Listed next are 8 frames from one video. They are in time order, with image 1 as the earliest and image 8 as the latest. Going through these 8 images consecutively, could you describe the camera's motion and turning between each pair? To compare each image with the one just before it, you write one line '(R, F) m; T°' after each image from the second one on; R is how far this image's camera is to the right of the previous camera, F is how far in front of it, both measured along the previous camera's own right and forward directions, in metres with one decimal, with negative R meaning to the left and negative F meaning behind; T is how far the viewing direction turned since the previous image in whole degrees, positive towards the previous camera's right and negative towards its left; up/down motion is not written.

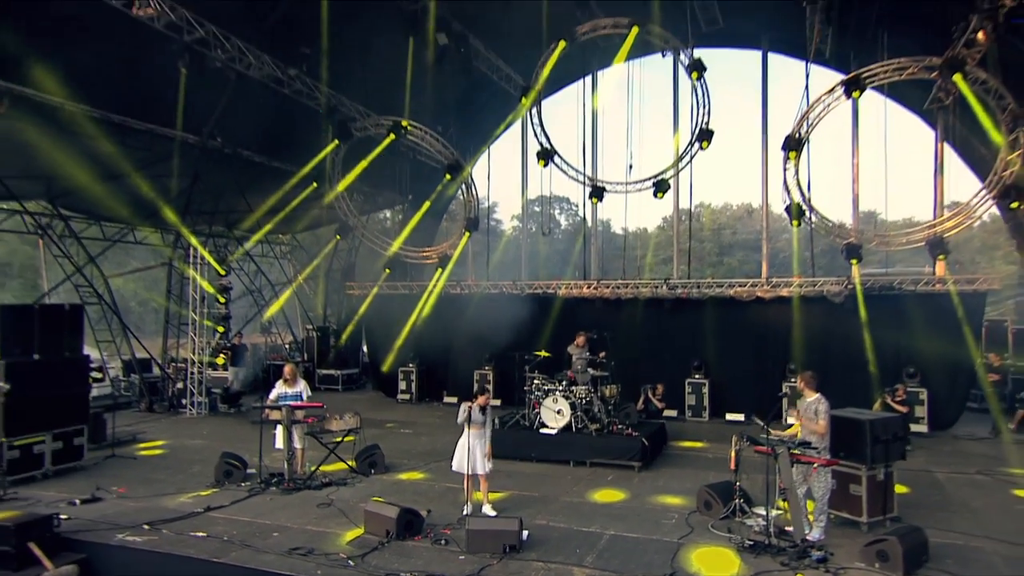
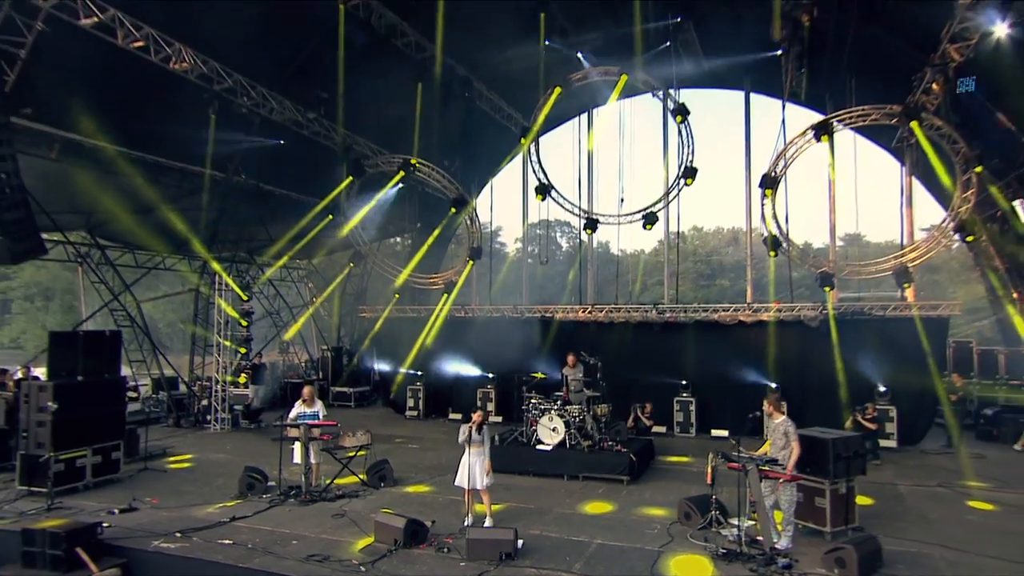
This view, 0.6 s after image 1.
(+0.2, -0.8) m; -1°
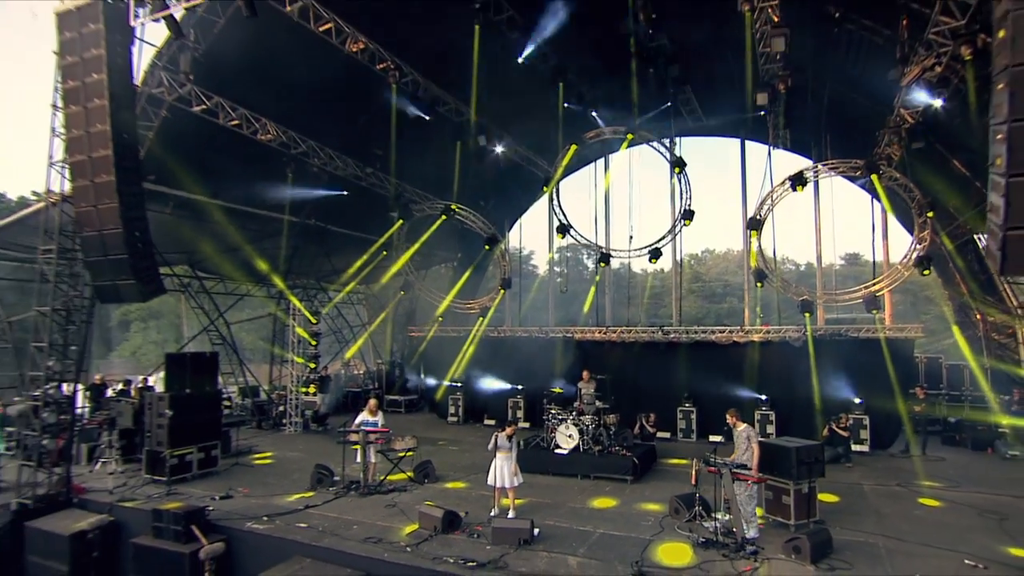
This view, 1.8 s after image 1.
(+0.5, -1.8) m; -5°
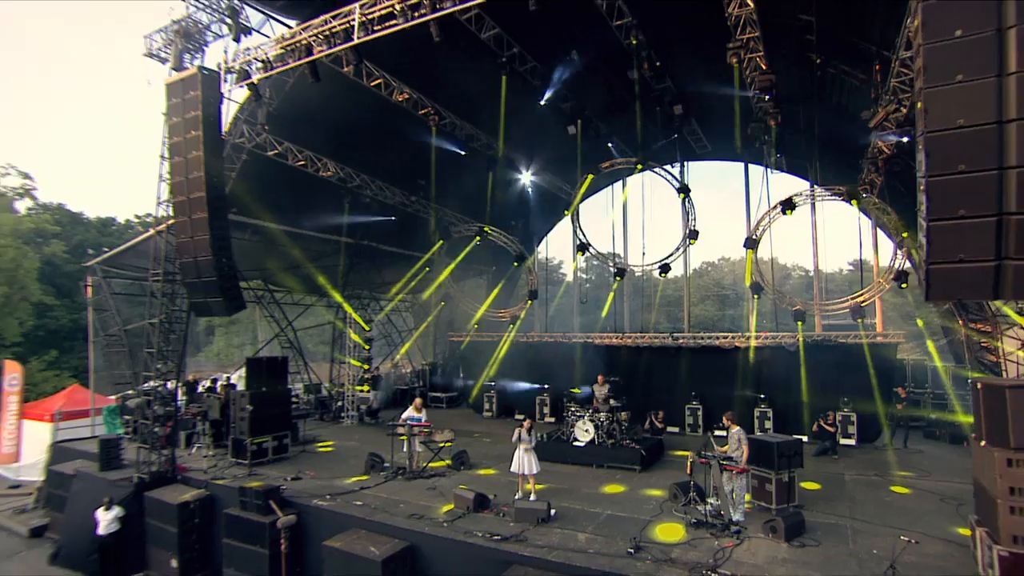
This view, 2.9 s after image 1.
(+0.5, -1.7) m; -5°
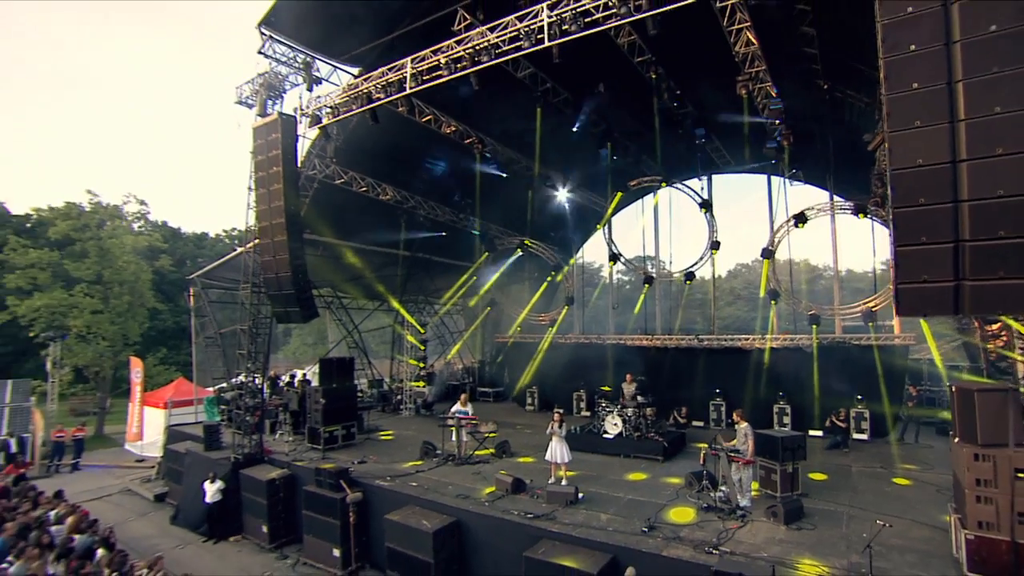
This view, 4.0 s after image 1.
(+0.5, -1.6) m; -6°
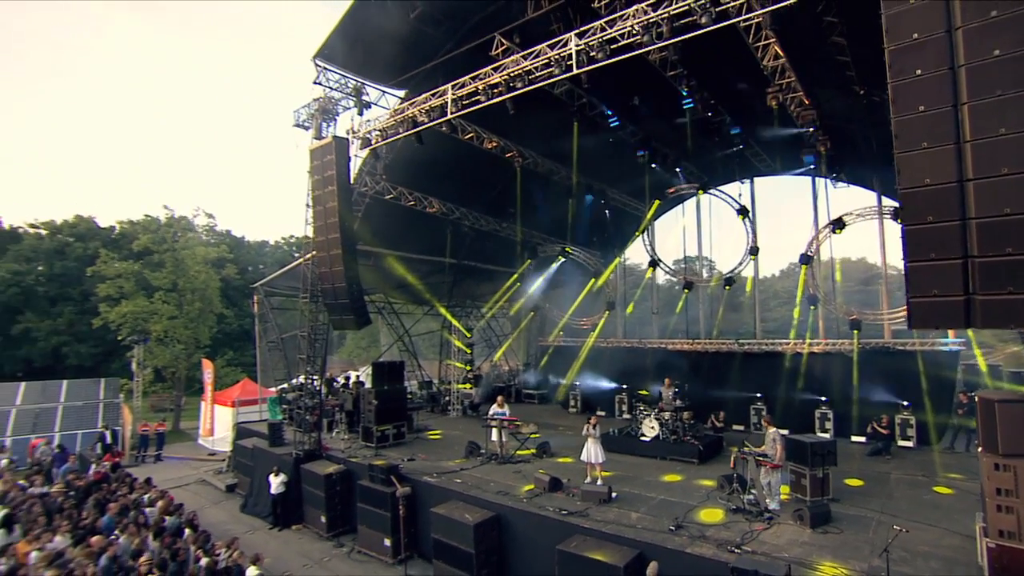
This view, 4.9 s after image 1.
(+0.4, -0.8) m; -5°
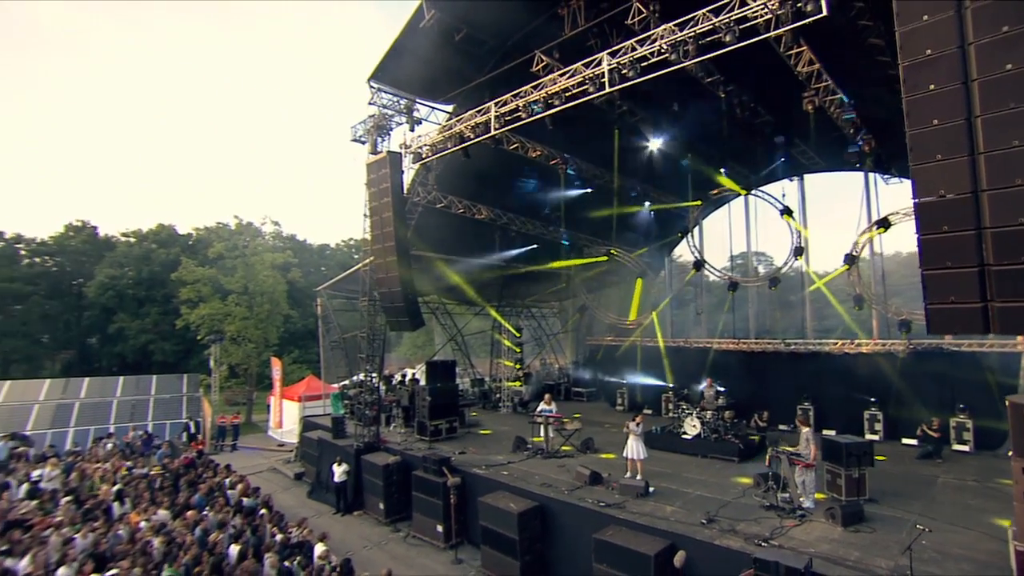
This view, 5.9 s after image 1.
(+0.4, -0.8) m; -5°
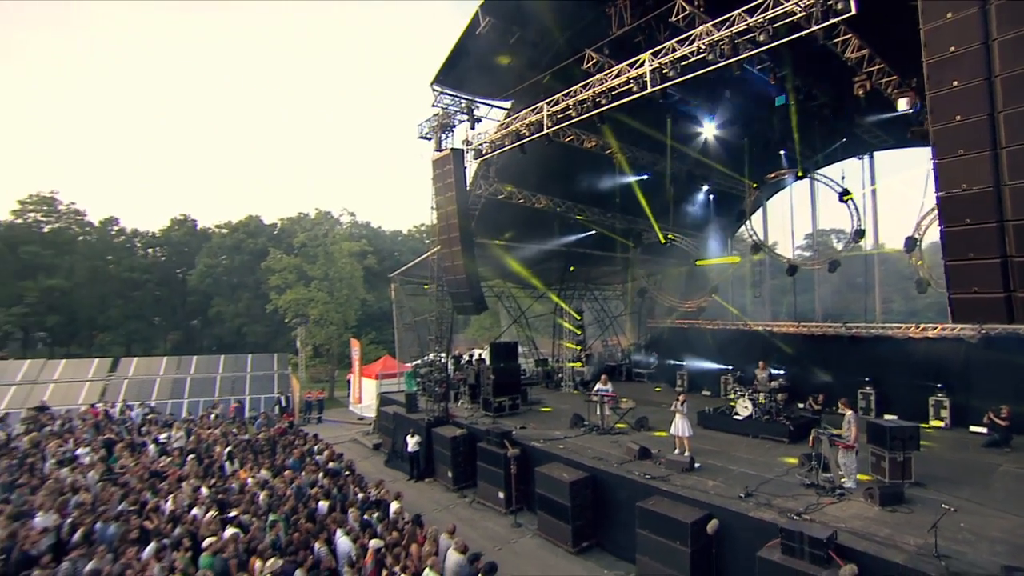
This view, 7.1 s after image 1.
(+0.5, -1.1) m; -7°
